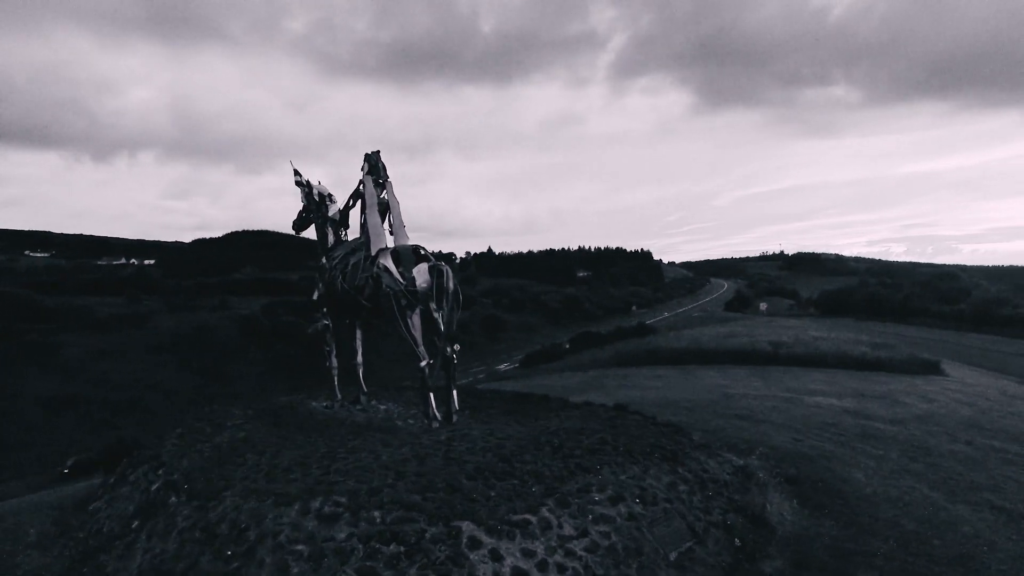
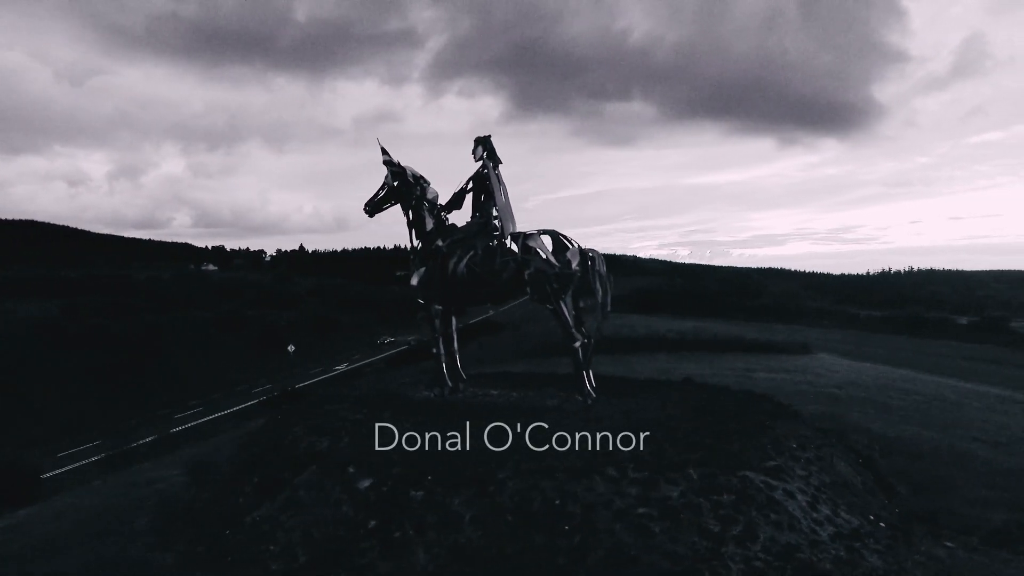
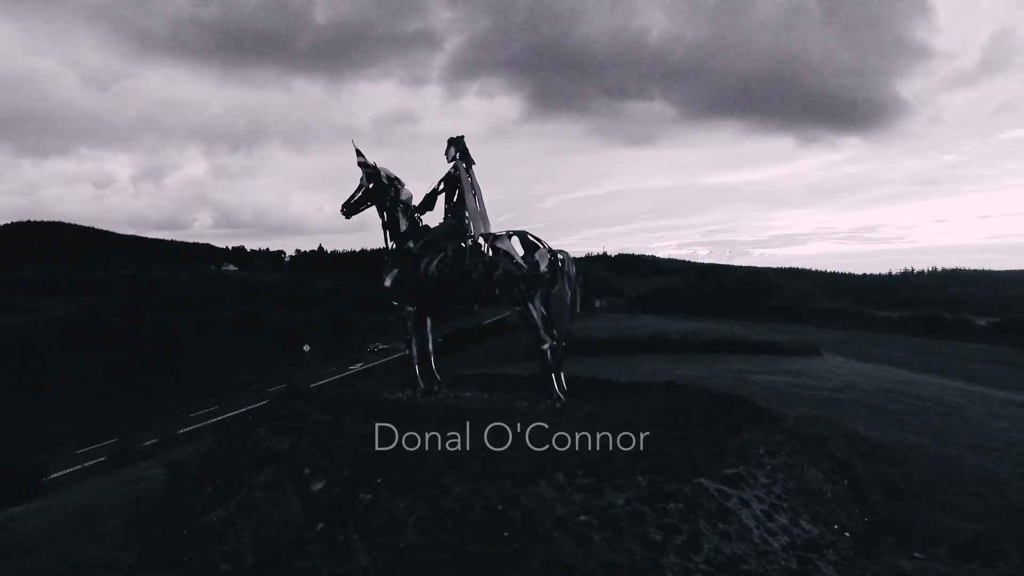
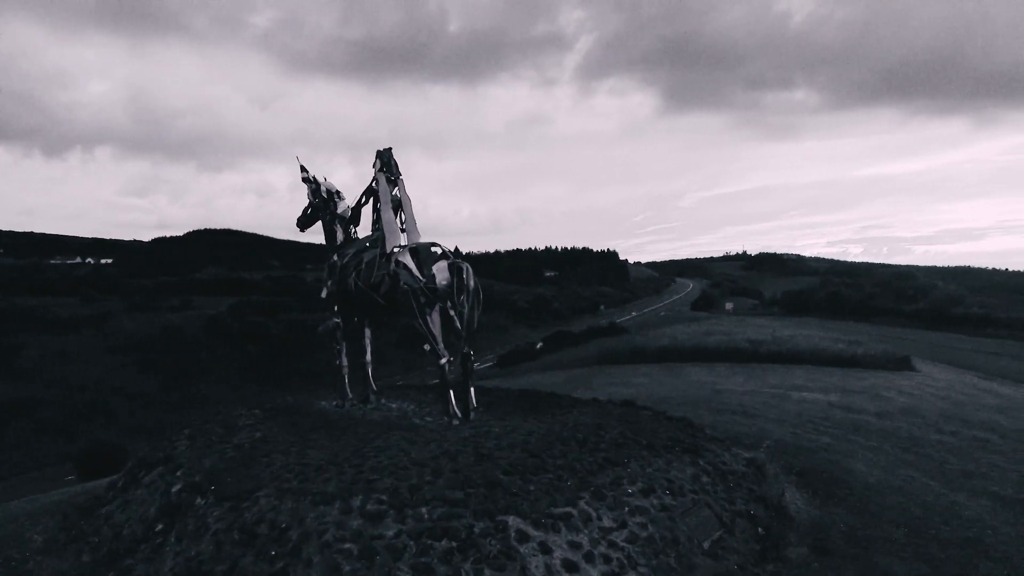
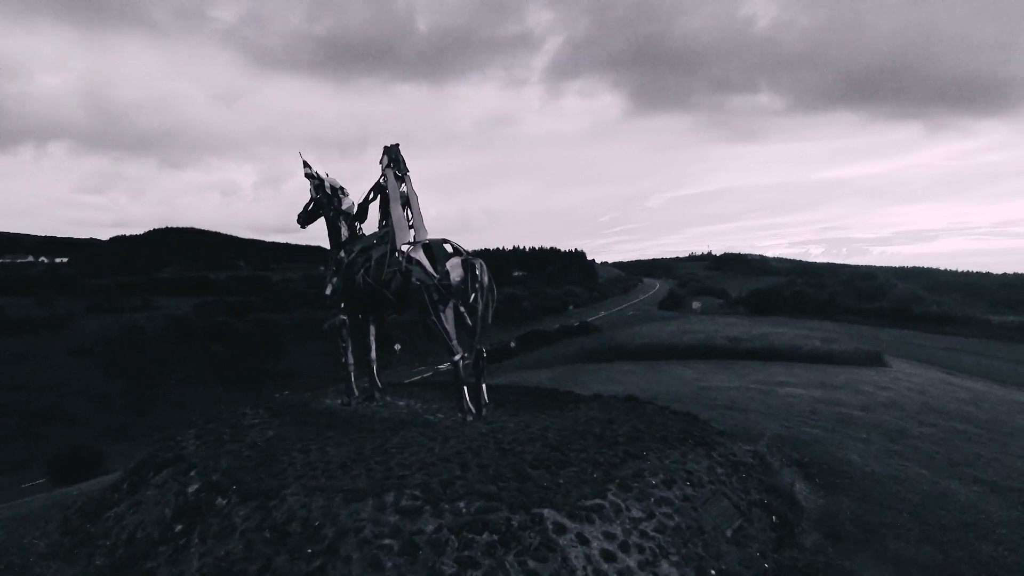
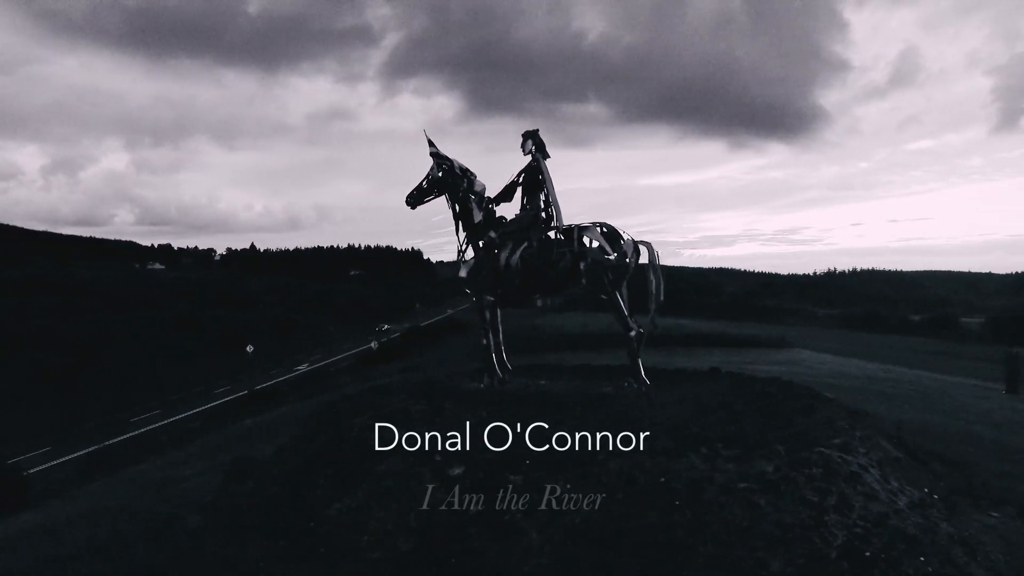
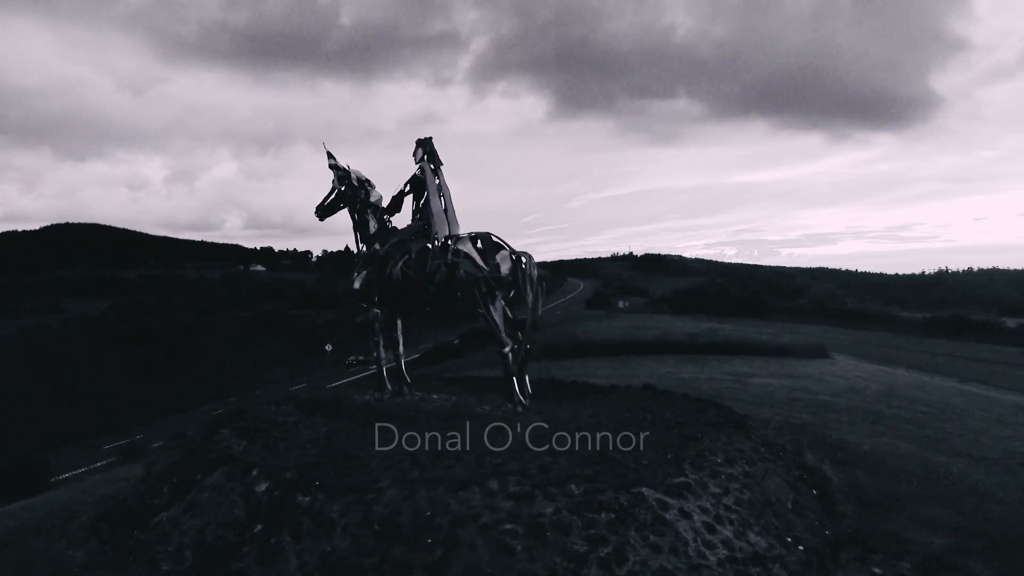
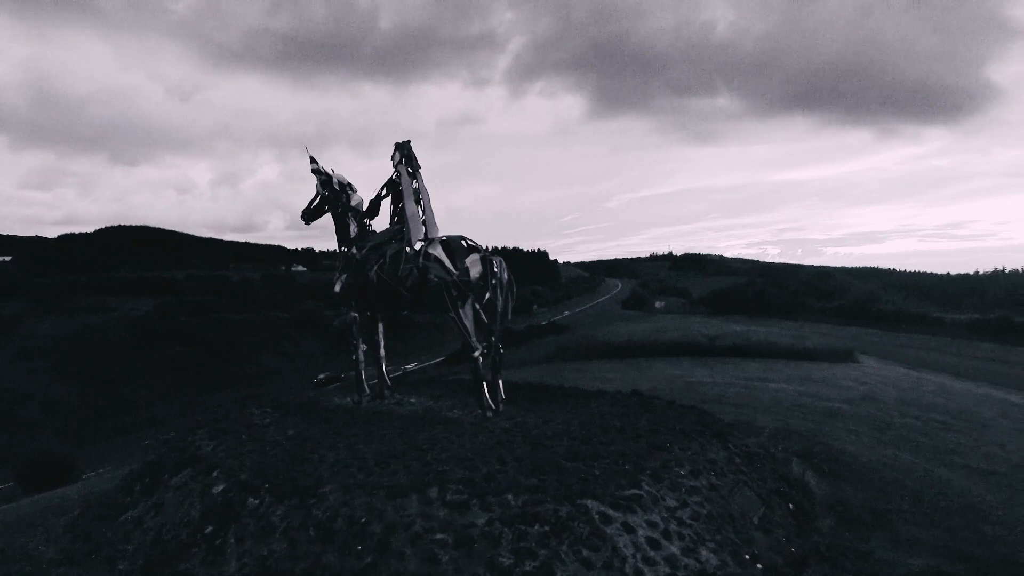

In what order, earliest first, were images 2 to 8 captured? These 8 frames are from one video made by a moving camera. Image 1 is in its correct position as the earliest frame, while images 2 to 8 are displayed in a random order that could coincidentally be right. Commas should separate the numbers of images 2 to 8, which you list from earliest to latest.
4, 5, 8, 7, 3, 2, 6
